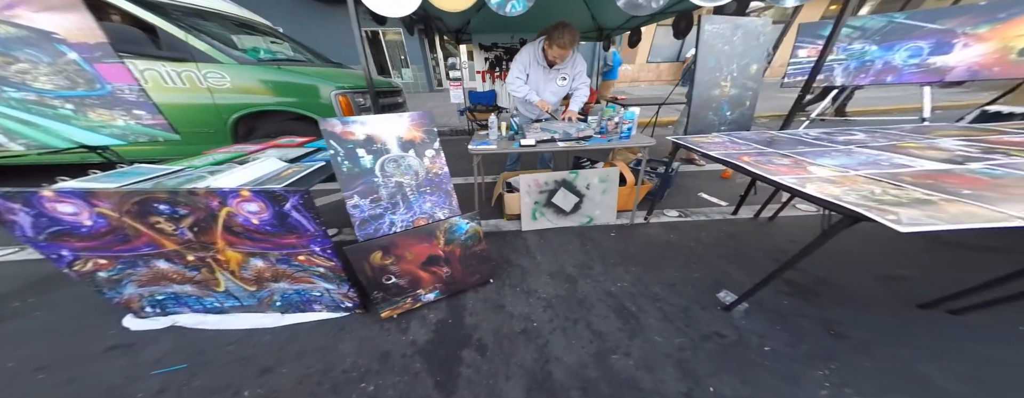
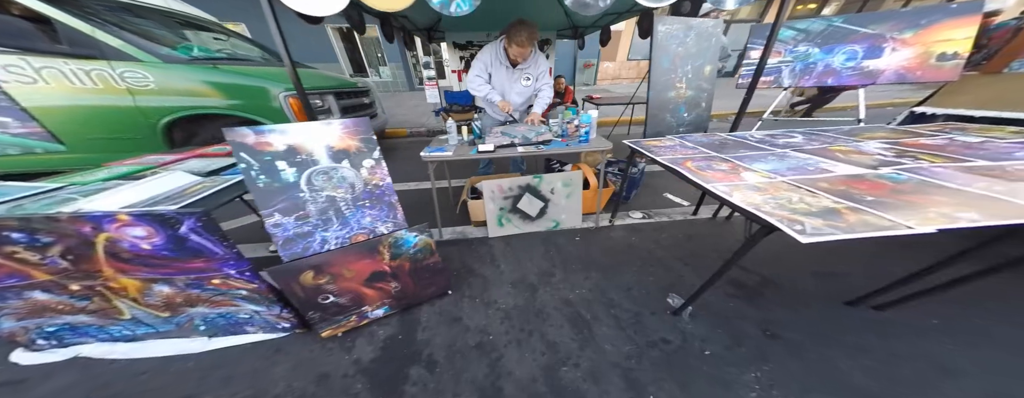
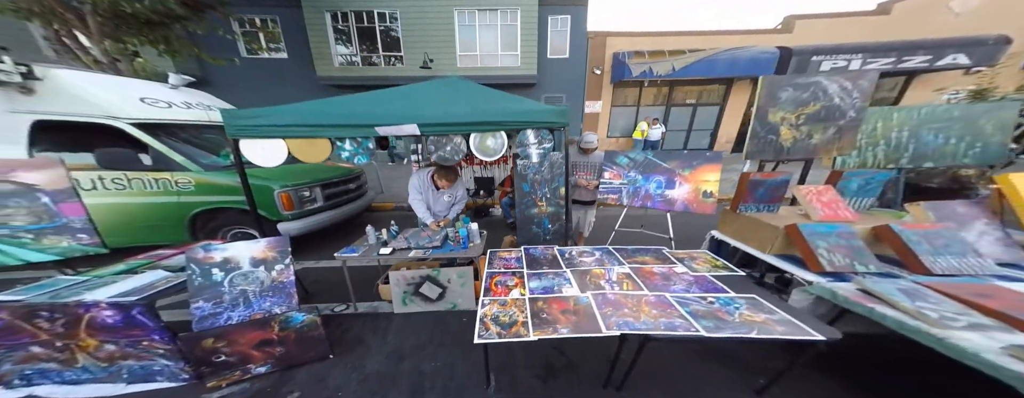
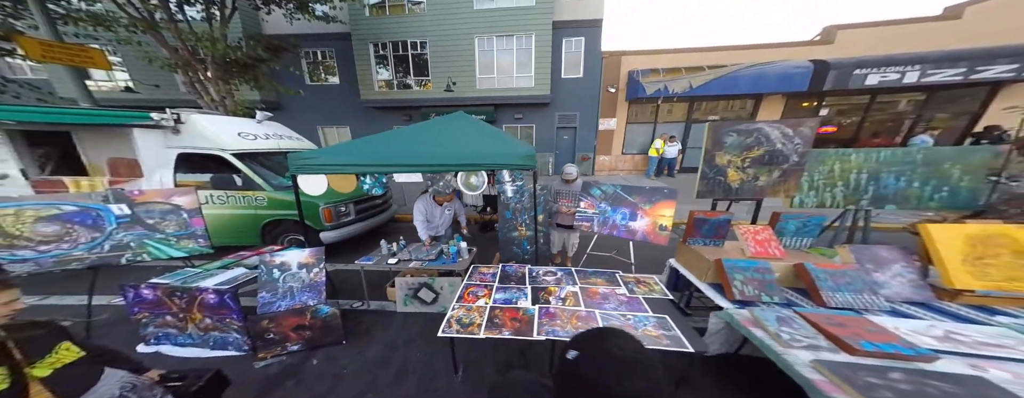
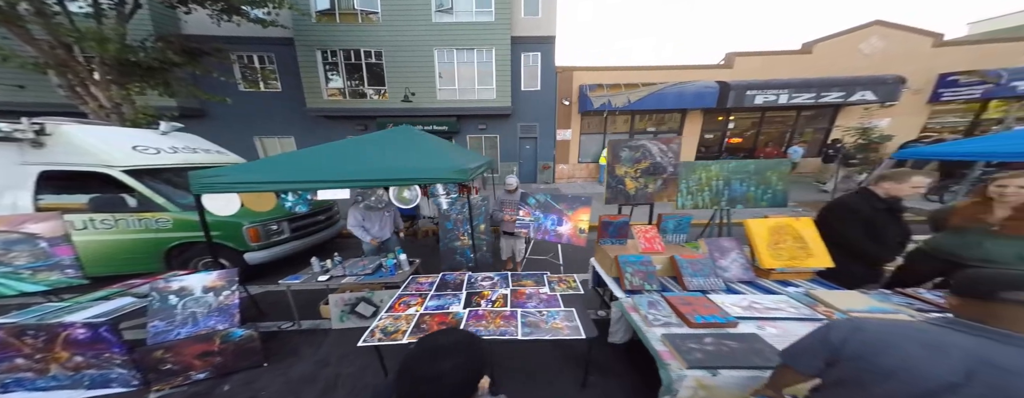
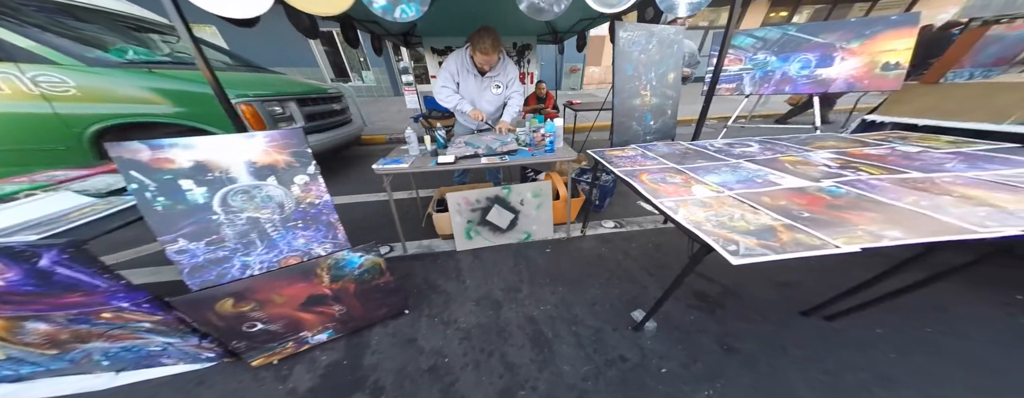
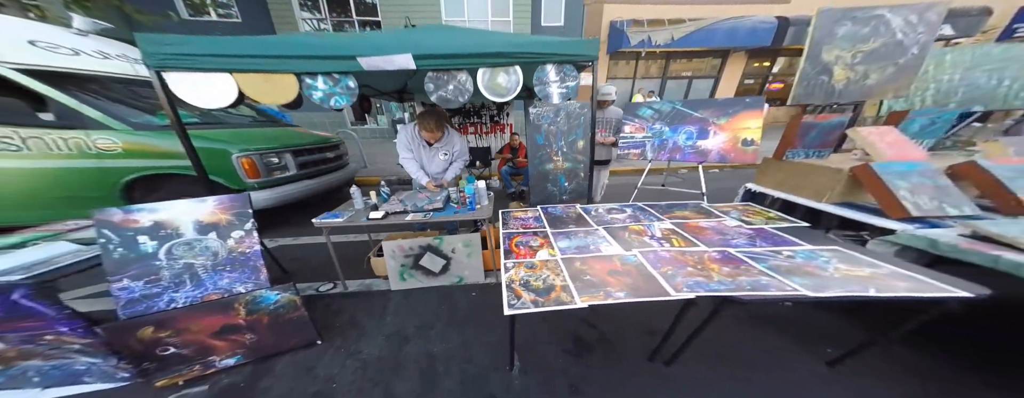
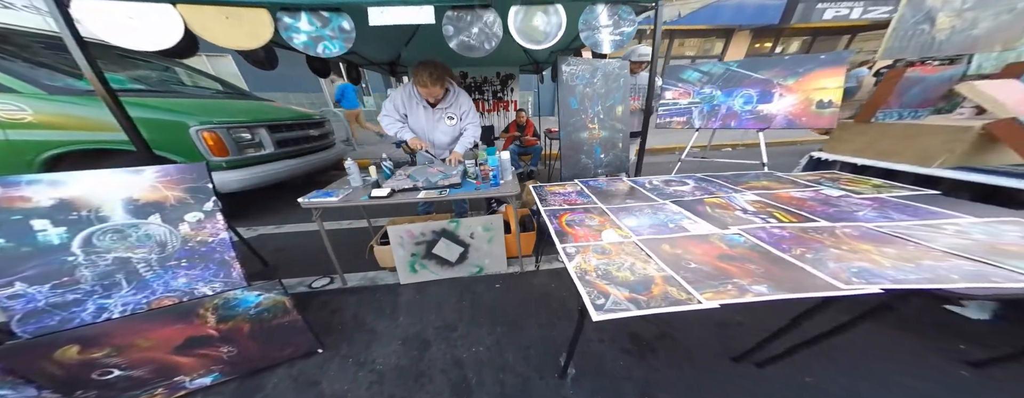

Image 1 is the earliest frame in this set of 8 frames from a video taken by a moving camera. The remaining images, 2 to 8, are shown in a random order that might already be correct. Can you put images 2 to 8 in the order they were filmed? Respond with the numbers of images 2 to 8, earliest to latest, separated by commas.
2, 6, 8, 7, 3, 4, 5
